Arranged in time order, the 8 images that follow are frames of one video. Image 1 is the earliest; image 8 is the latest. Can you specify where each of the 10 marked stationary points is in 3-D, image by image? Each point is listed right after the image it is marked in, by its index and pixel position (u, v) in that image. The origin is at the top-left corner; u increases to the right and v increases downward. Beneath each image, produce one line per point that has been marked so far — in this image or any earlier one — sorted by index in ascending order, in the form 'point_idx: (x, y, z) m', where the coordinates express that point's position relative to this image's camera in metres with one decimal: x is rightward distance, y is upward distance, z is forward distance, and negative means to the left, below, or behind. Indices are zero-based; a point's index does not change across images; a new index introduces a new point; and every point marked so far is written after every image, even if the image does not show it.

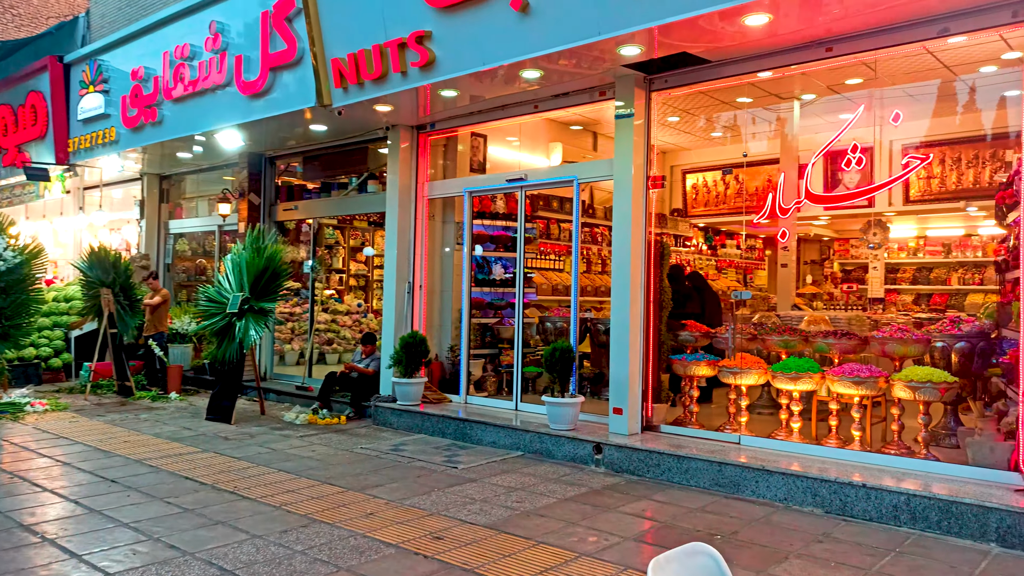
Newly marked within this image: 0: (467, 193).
0: (-0.4, +1.0, +7.7) m
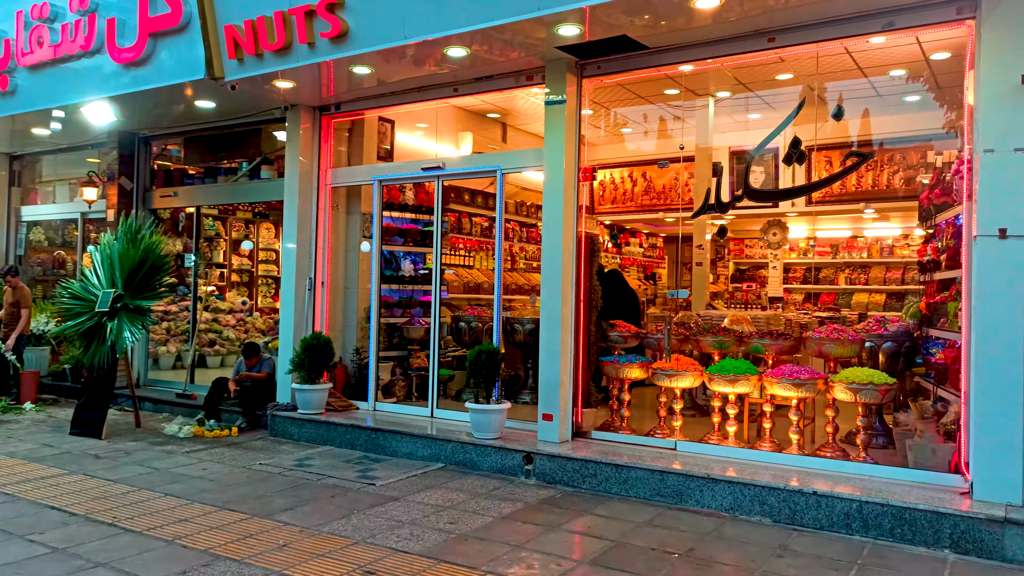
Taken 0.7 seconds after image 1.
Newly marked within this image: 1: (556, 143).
0: (-1.2, +1.0, +7.2) m
1: (+0.3, +1.0, +5.6) m
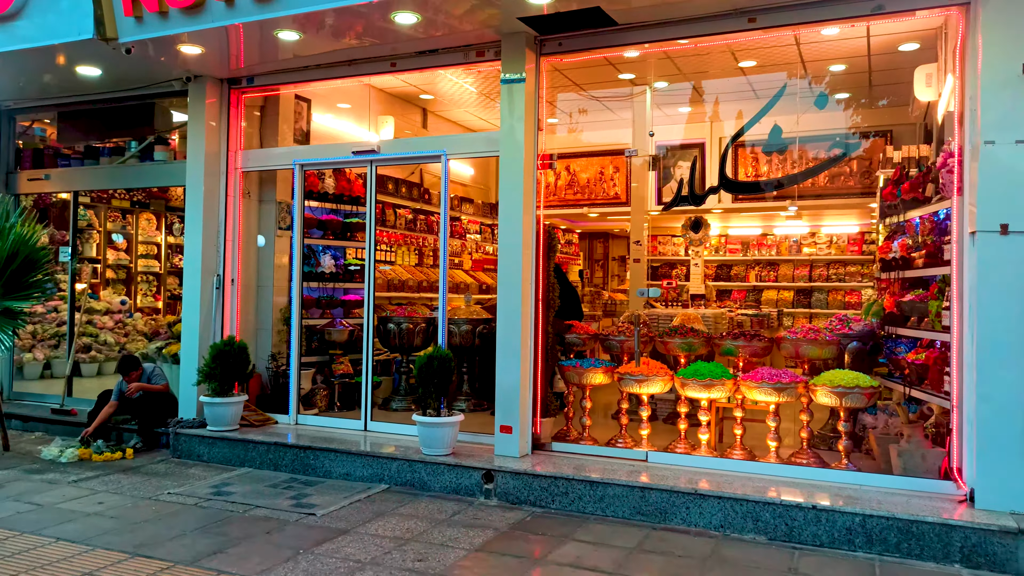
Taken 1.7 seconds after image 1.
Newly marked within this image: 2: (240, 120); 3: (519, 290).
0: (-1.7, +1.0, +6.4) m
1: (0.0, +1.0, +5.1) m
2: (-2.3, +1.4, +6.5) m
3: (+0.1, 0.0, +5.0) m
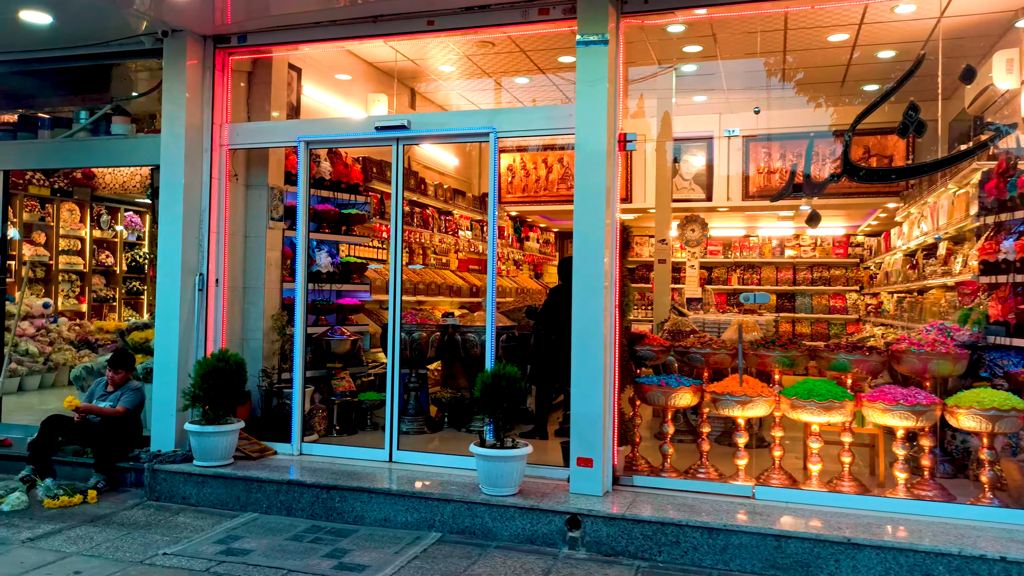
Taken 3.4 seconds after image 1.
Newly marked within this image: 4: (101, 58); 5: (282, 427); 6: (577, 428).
0: (-1.4, +1.0, +5.3) m
1: (+0.5, +1.0, +4.3) m
2: (-2.0, +1.4, +5.4) m
3: (+0.5, 0.0, +4.2) m
4: (-3.0, +1.7, +5.7) m
5: (-1.6, -1.0, +5.3) m
6: (+0.4, -0.8, +4.2) m
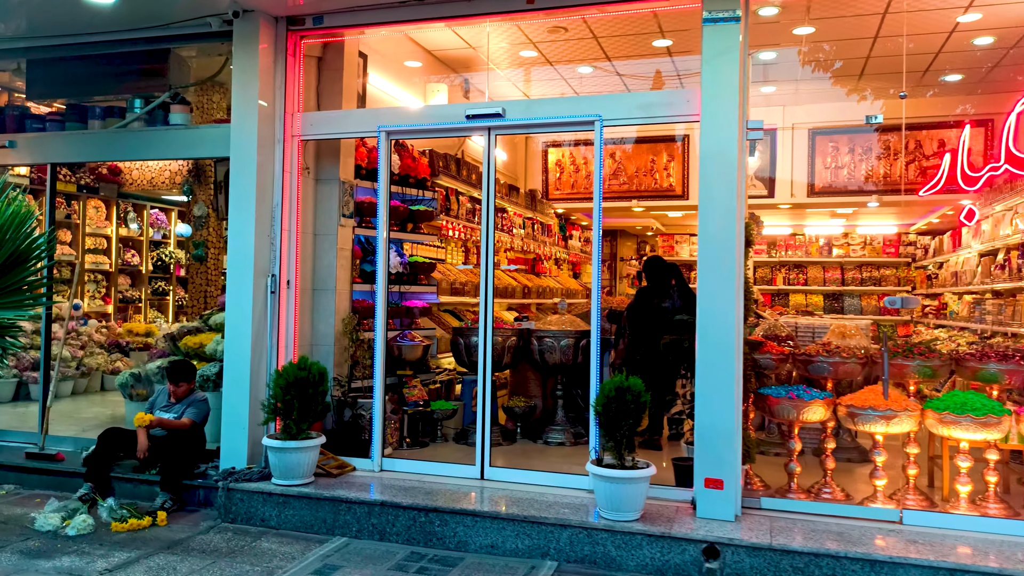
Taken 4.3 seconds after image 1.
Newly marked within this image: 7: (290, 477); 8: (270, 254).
0: (-0.8, +1.0, +4.9) m
1: (+1.1, +1.0, +3.9) m
2: (-1.4, +1.4, +5.0) m
3: (+1.1, -0.1, +3.8) m
4: (-2.4, +1.7, +5.3) m
5: (-1.0, -1.0, +4.9) m
6: (+0.9, -0.8, +3.8) m
7: (-1.2, -1.0, +4.3) m
8: (-1.5, +0.2, +4.8) m
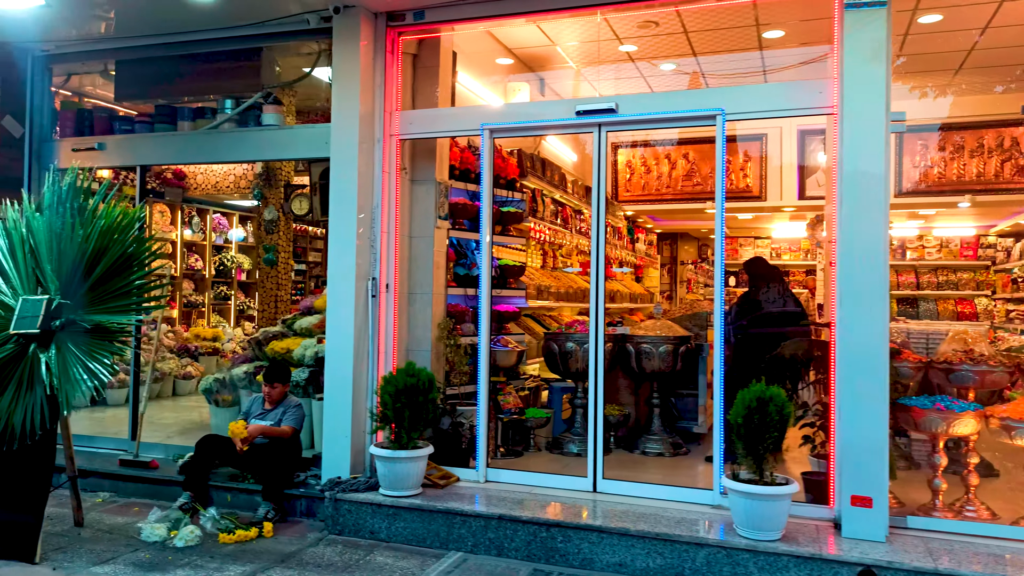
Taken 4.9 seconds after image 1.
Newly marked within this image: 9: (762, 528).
0: (-0.2, +1.0, +4.8) m
1: (+1.7, +1.0, +3.6) m
2: (-0.8, +1.4, +4.9) m
3: (+1.7, -0.1, +3.6) m
4: (-1.8, +1.7, +5.2) m
5: (-0.3, -1.0, +4.8) m
6: (+1.5, -0.8, +3.6) m
7: (-0.6, -1.1, +4.1) m
8: (-0.9, +0.2, +4.7) m
9: (+1.1, -1.1, +3.5) m
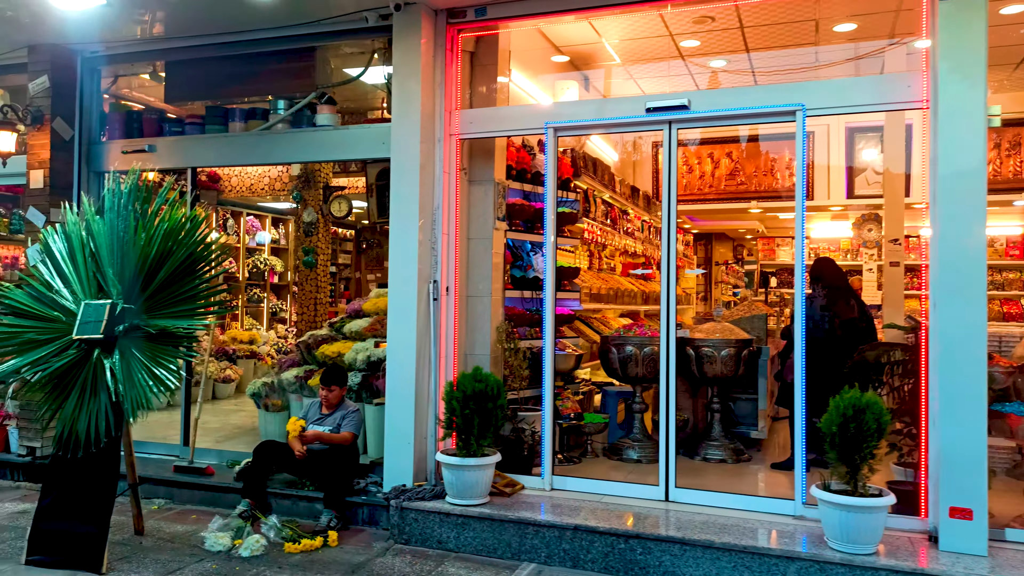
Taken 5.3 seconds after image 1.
0: (+0.2, +1.0, +4.7) m
1: (+2.0, +1.0, +3.5) m
2: (-0.4, +1.4, +4.8) m
3: (+2.0, -0.1, +3.4) m
4: (-1.4, +1.6, +5.1) m
5: (+0.1, -1.0, +4.6) m
6: (+1.9, -0.8, +3.4) m
7: (-0.2, -1.1, +4.0) m
8: (-0.5, +0.2, +4.6) m
9: (+1.5, -1.1, +3.3) m
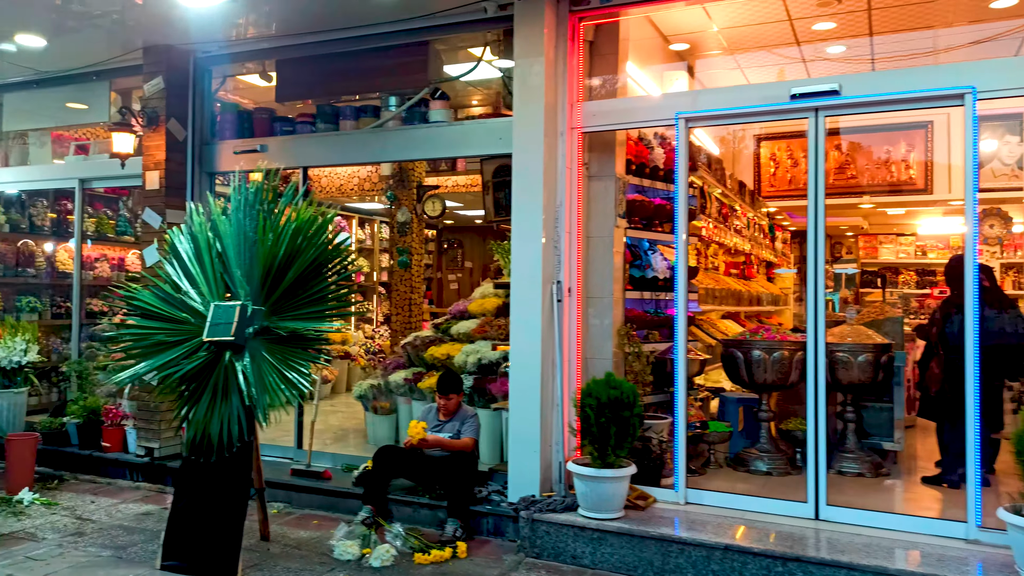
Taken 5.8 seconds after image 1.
0: (+0.9, +0.9, +4.4) m
1: (+2.6, +1.0, +3.1) m
2: (+0.4, +1.3, +4.6) m
3: (+2.6, -0.1, +3.0) m
4: (-0.6, +1.6, +5.0) m
5: (+0.8, -1.0, +4.4) m
6: (+2.5, -0.8, +3.0) m
7: (+0.4, -1.1, +3.8) m
8: (+0.2, +0.2, +4.4) m
9: (+2.1, -1.1, +3.0) m
